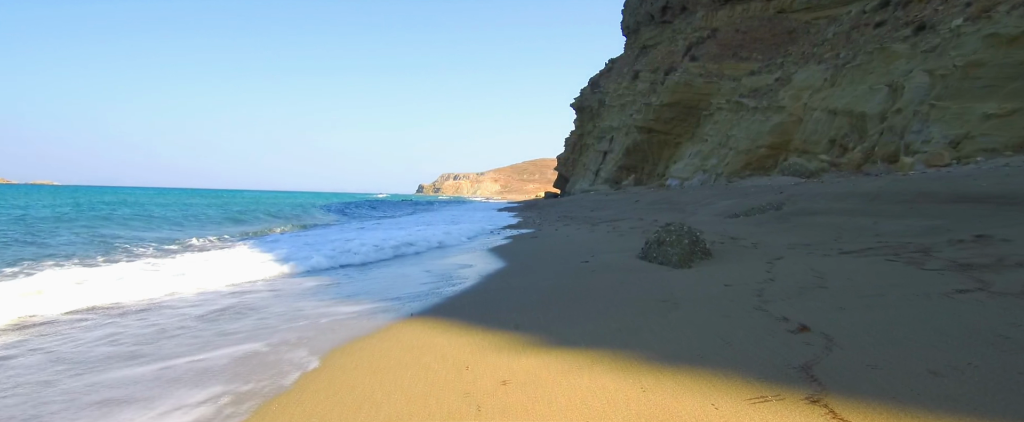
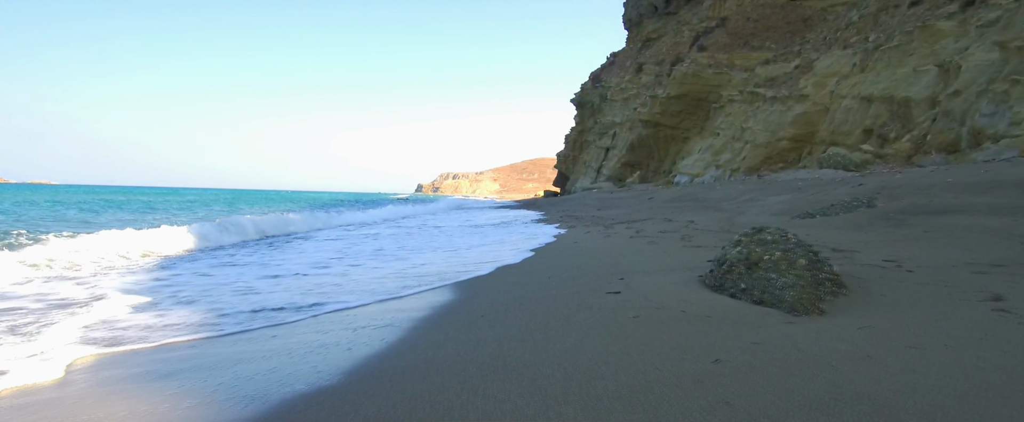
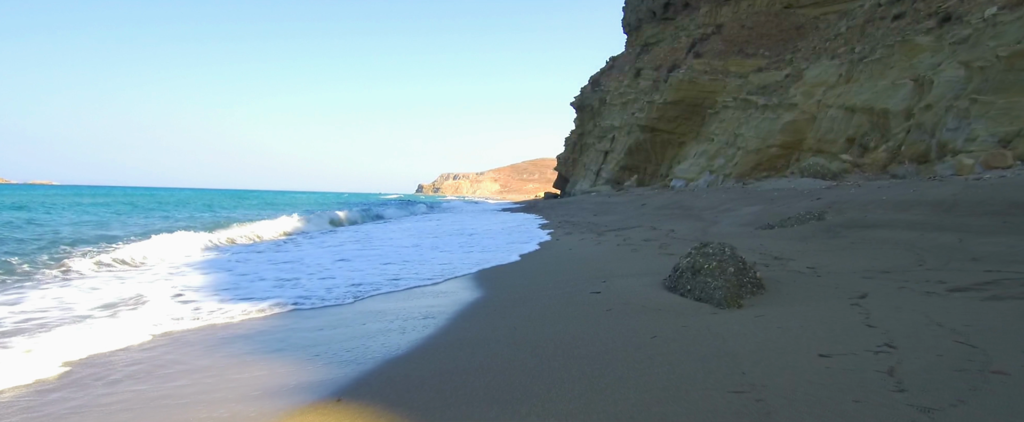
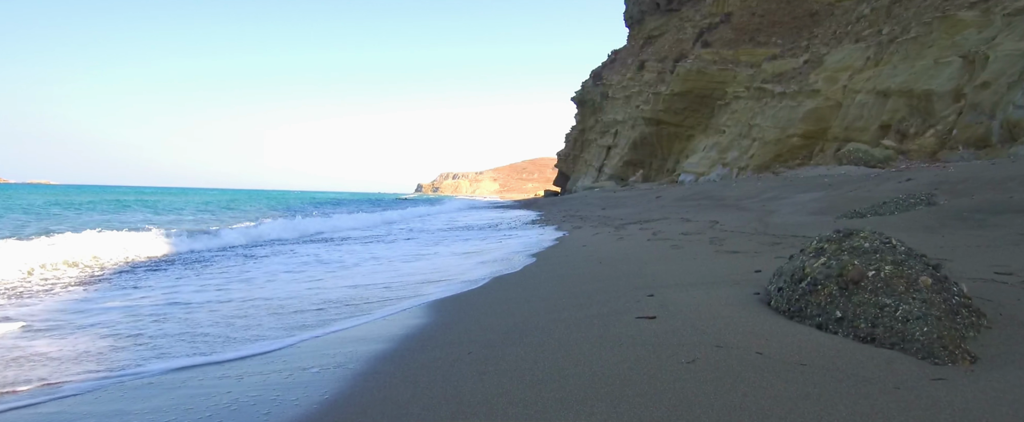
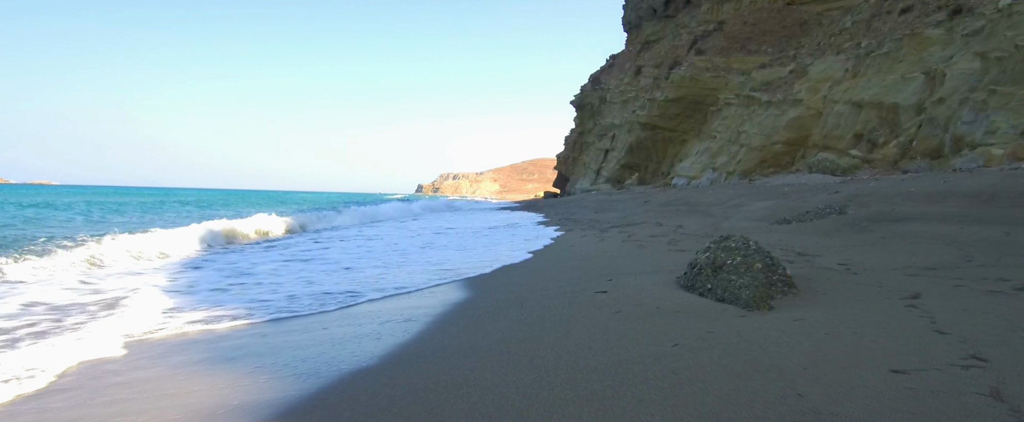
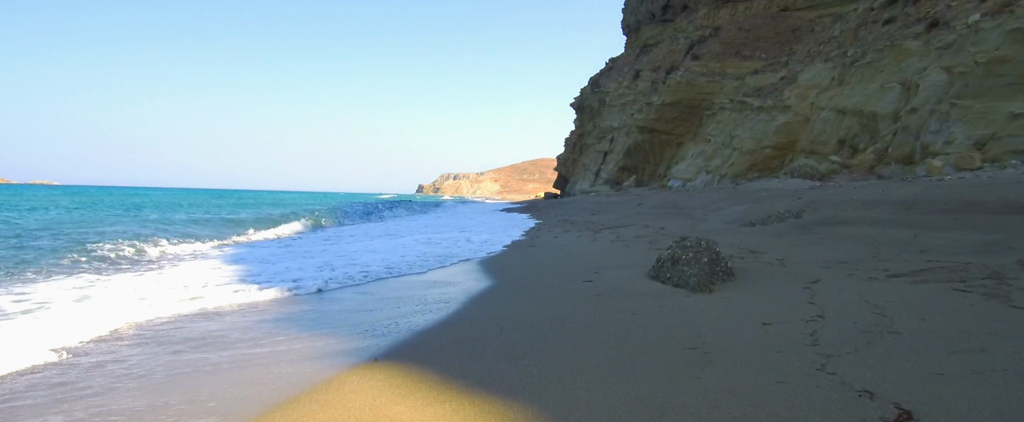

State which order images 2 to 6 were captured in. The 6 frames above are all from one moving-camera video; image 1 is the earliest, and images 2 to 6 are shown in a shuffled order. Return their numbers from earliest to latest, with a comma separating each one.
6, 3, 5, 2, 4
